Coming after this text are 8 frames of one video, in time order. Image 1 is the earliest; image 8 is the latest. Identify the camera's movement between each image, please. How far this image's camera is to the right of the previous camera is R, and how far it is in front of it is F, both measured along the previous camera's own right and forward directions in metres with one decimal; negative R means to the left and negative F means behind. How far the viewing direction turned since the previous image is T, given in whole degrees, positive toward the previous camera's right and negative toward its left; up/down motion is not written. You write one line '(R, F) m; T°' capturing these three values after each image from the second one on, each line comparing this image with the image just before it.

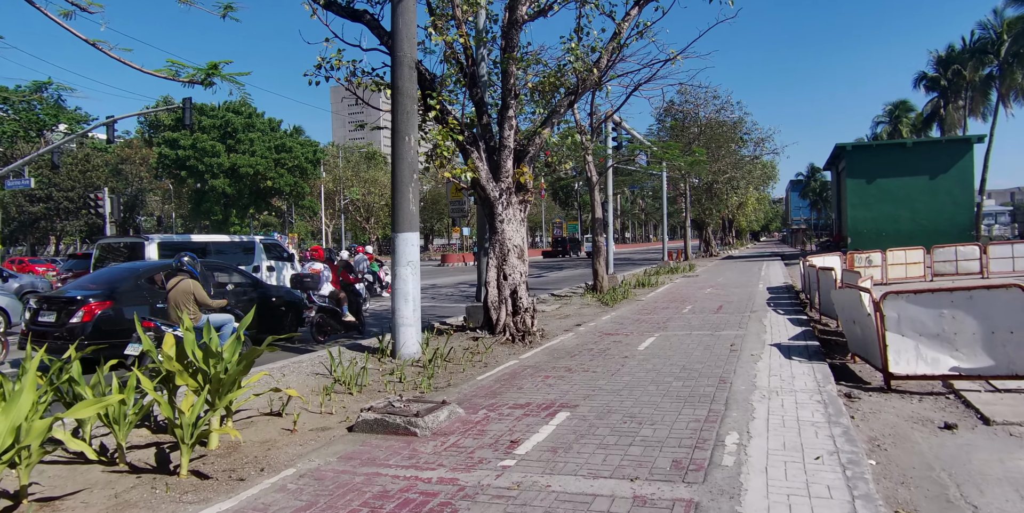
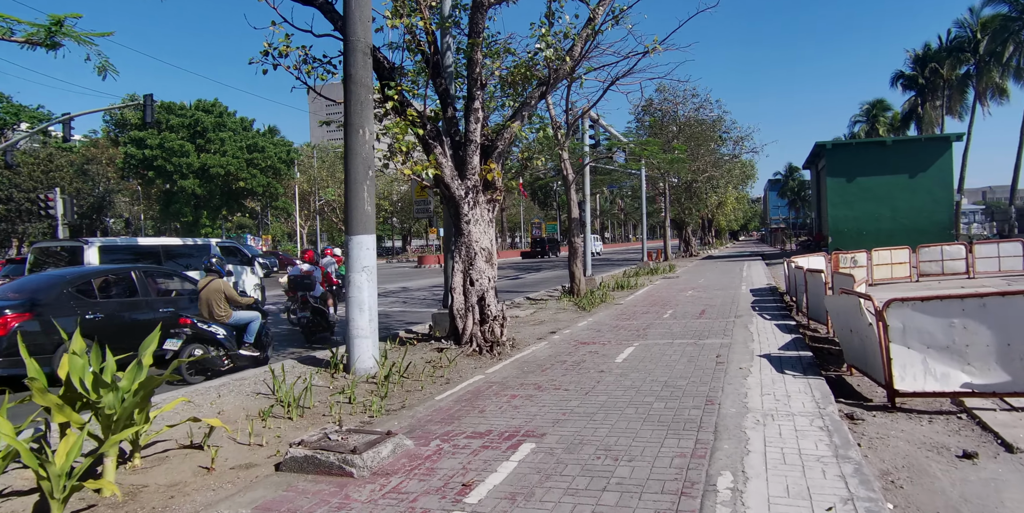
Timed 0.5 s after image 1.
(+0.2, +0.8) m; +2°
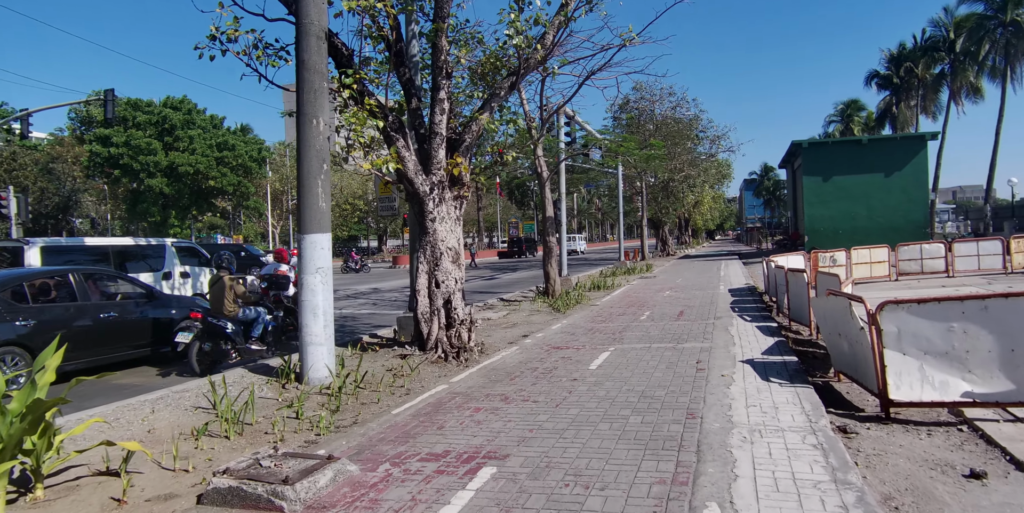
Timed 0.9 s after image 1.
(+0.2, +0.6) m; +2°
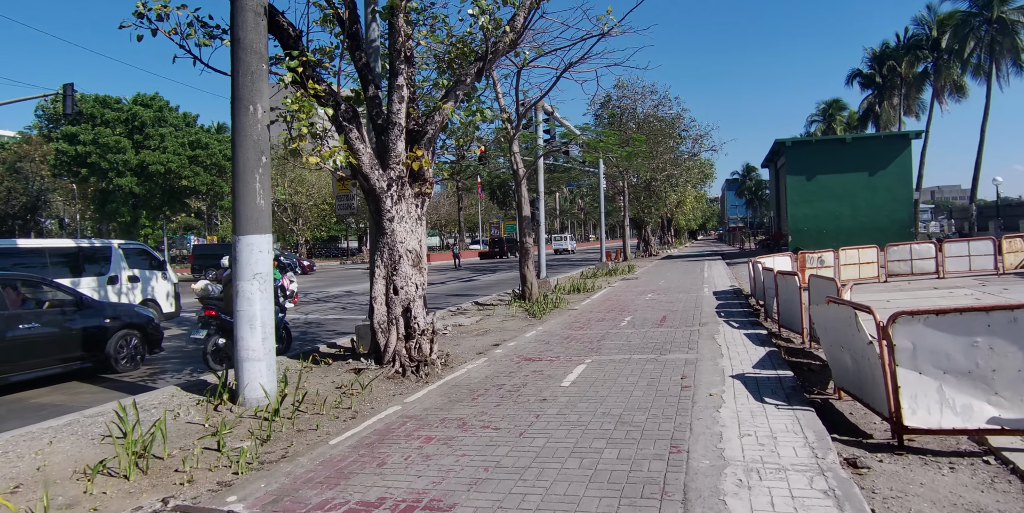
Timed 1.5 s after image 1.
(+0.2, +0.8) m; +2°
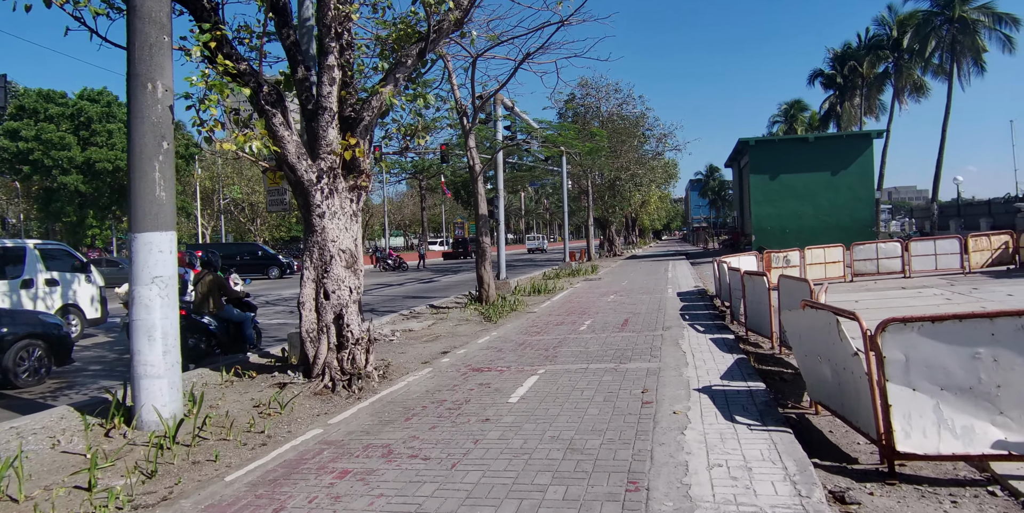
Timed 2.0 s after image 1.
(+0.3, +0.8) m; +3°
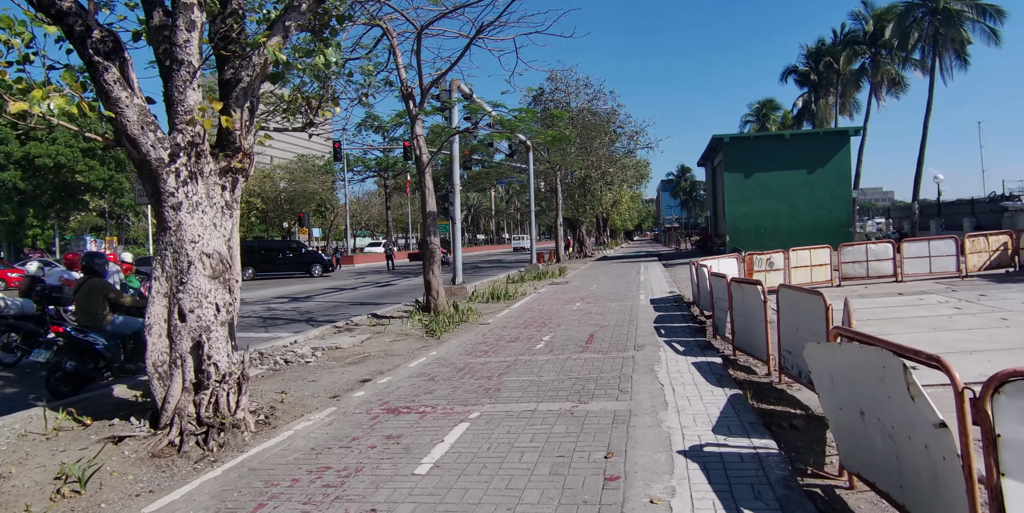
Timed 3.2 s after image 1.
(+0.5, +1.7) m; +3°
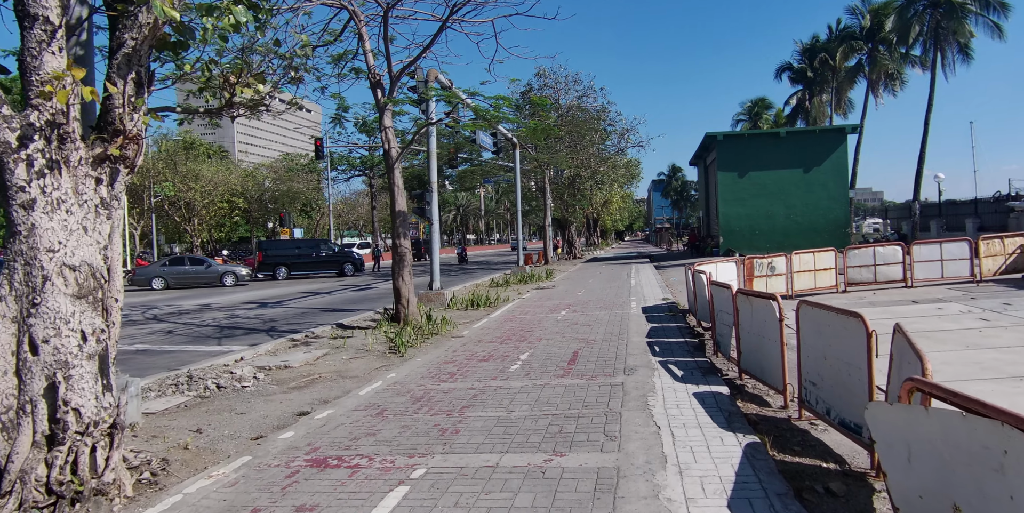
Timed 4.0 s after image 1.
(+0.3, +1.2) m; +1°
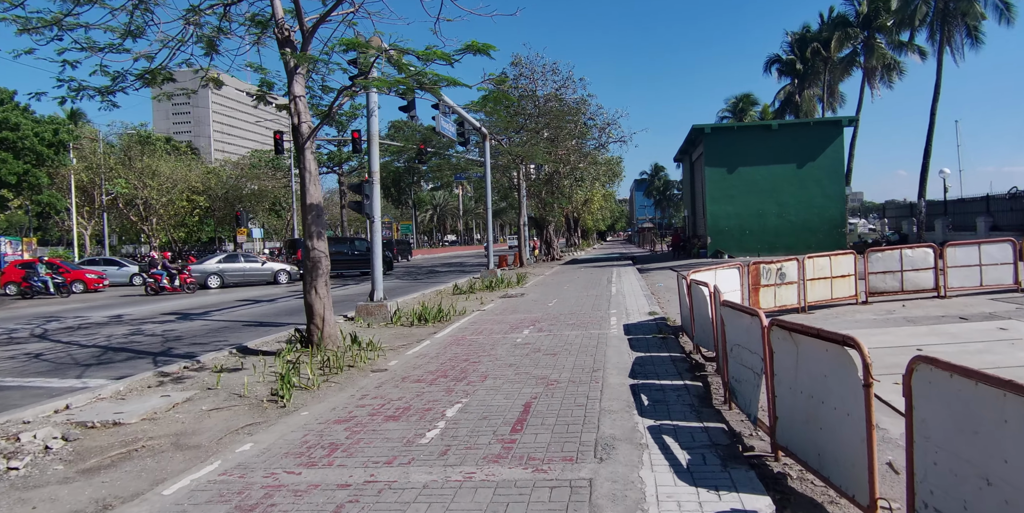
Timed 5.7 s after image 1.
(+0.6, +2.5) m; +2°
